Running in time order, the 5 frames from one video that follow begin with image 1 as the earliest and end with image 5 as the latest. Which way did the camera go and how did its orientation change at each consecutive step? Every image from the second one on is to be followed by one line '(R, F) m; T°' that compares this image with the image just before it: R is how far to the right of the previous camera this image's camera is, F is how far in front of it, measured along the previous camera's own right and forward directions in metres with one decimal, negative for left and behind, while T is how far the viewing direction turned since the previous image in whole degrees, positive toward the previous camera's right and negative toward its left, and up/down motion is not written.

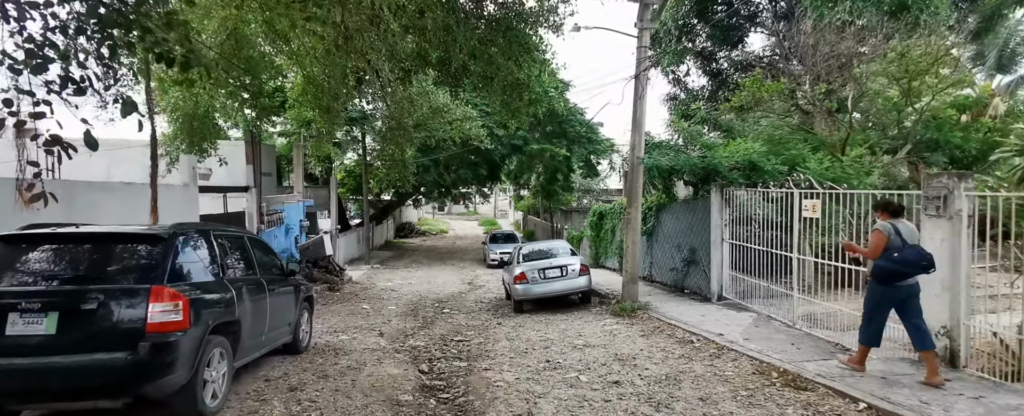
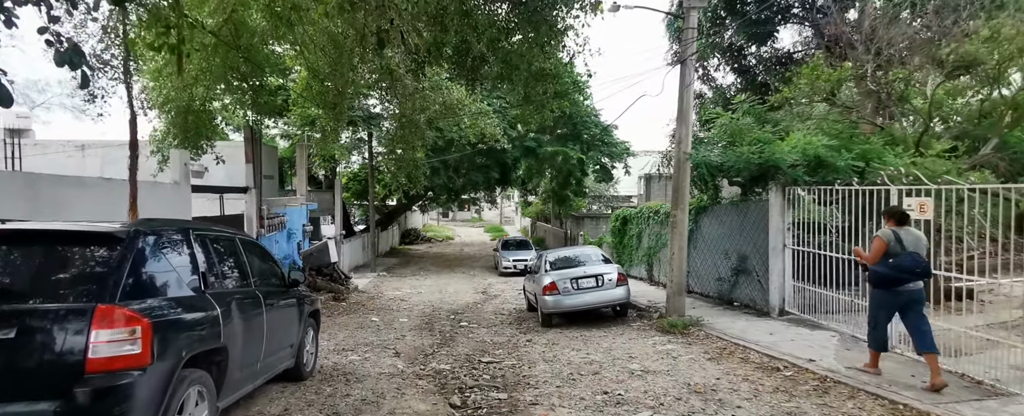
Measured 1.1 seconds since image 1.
(-0.4, +1.0) m; 0°
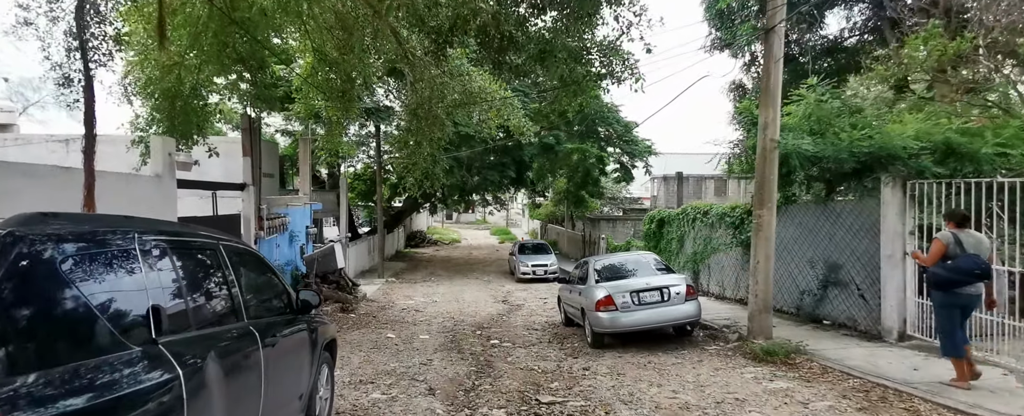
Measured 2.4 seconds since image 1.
(-0.6, +1.4) m; 0°
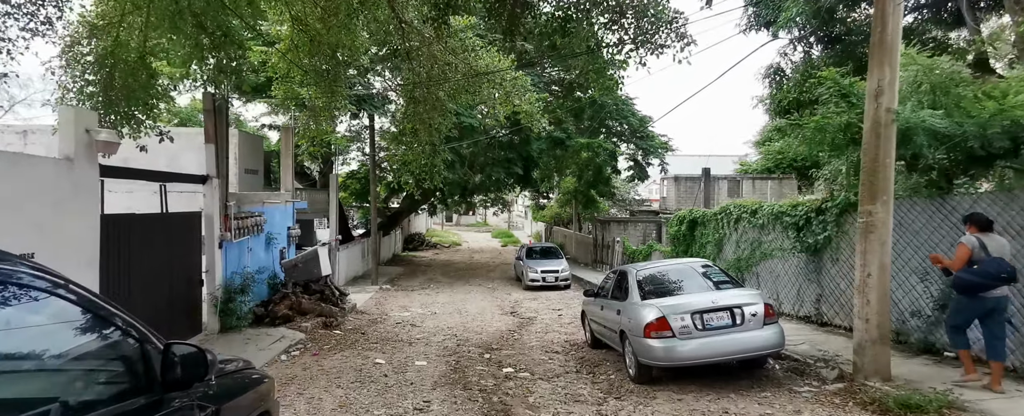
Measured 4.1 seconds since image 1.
(-0.2, +1.7) m; 0°
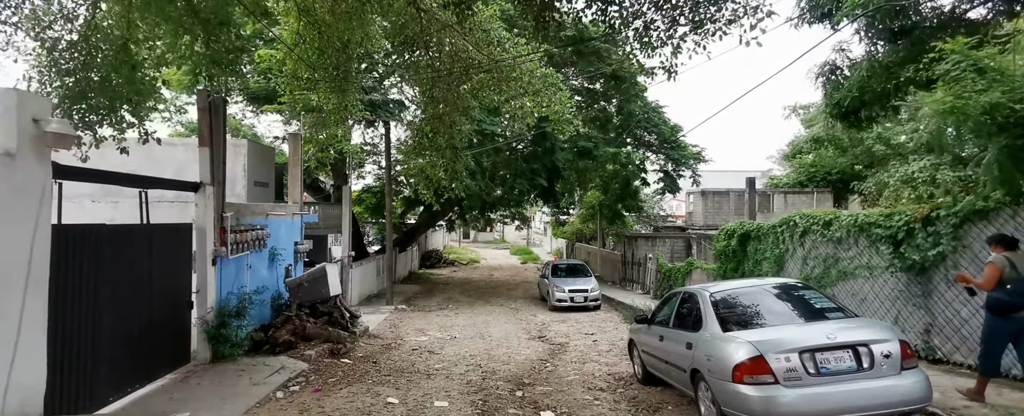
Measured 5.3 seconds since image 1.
(-0.3, +1.2) m; -2°
